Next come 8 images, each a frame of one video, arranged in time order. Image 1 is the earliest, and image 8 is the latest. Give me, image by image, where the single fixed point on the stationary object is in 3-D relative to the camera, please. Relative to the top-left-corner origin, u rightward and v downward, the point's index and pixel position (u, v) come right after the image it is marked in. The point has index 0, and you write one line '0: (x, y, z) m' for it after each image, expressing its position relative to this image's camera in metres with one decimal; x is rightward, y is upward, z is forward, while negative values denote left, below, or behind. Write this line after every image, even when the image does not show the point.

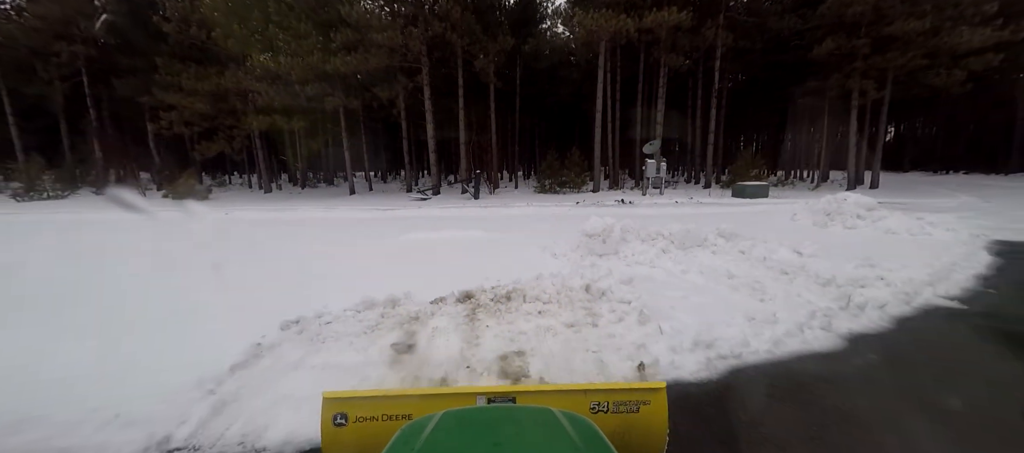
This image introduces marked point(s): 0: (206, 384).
0: (-2.4, -1.2, +3.3) m
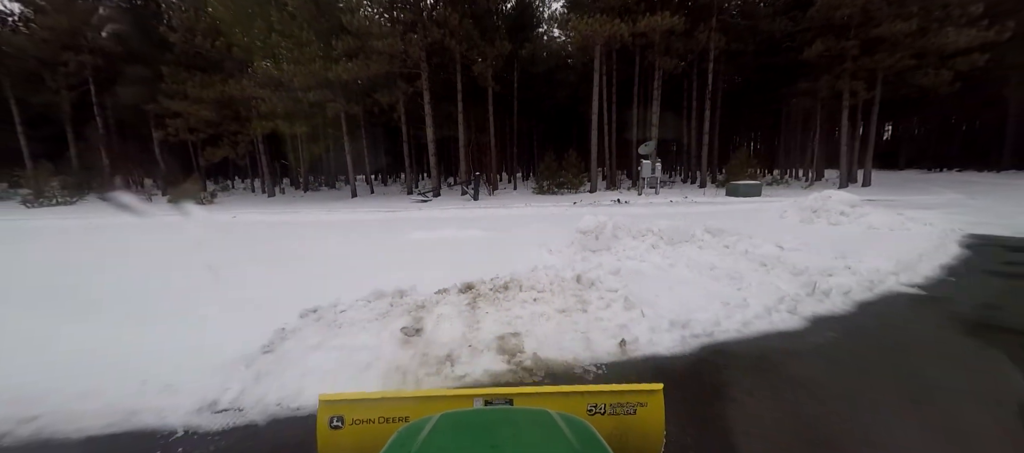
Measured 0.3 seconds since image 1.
0: (-2.4, -1.2, +3.8) m
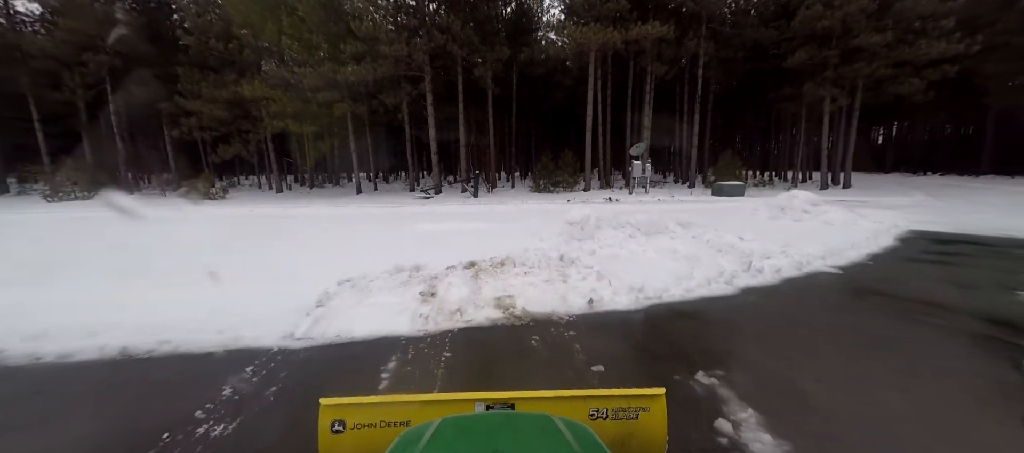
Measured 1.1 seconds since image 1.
0: (-2.5, -1.0, +4.9) m
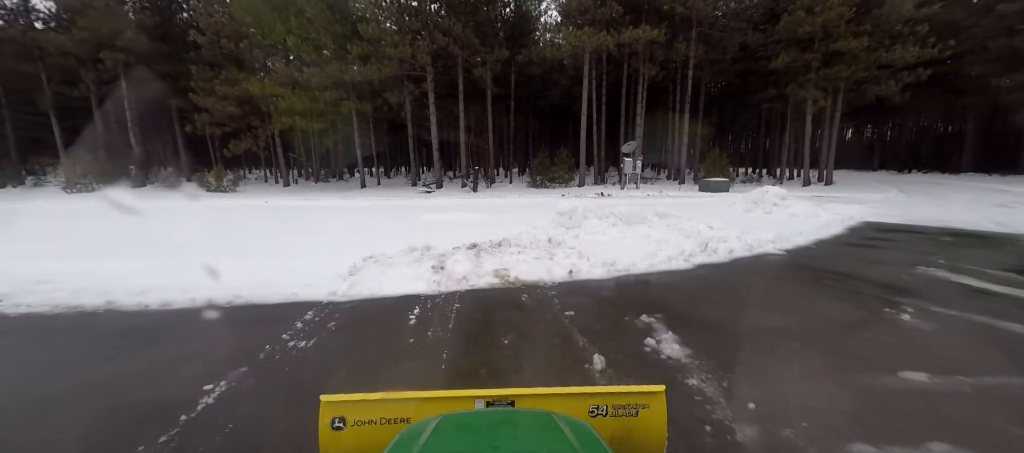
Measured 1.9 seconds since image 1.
0: (-2.6, -0.7, +6.1) m
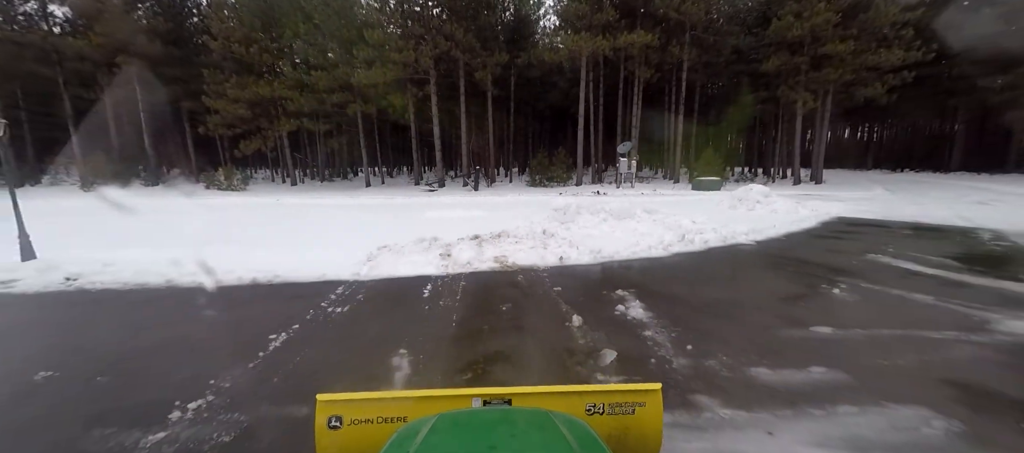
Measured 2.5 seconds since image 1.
0: (-2.6, -0.6, +7.0) m
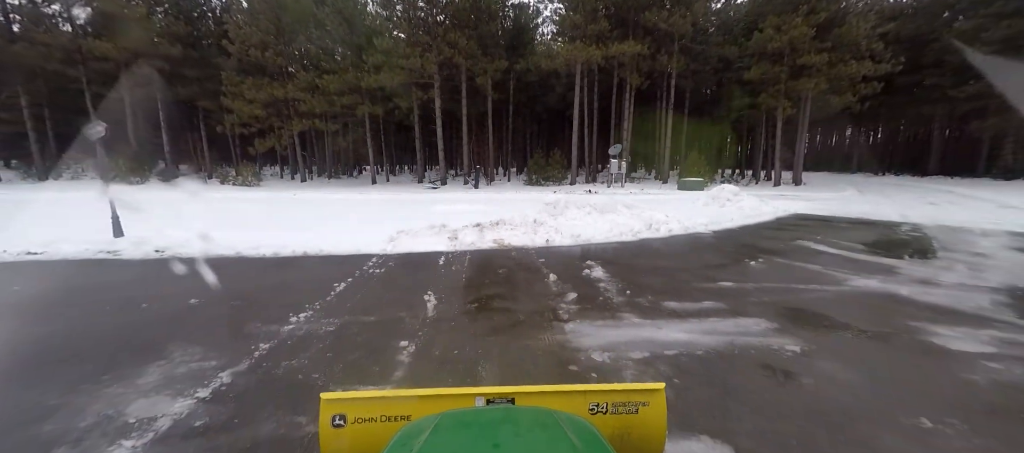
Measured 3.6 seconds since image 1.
0: (-2.7, -0.3, +8.6) m
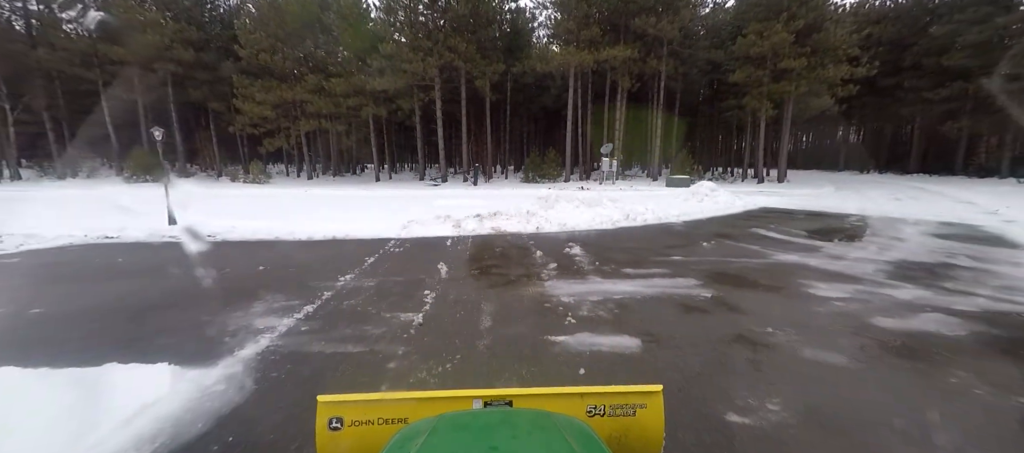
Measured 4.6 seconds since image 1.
0: (-2.8, -0.1, +10.0) m
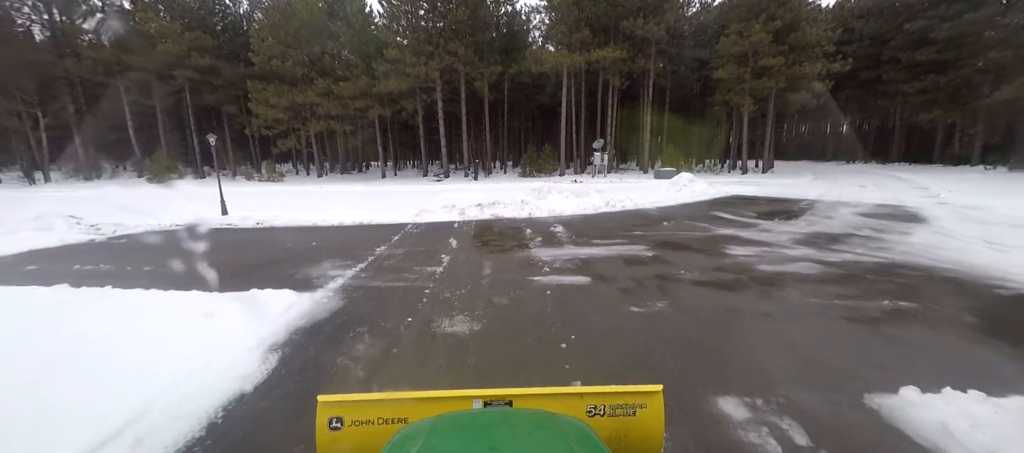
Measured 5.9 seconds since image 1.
0: (-2.9, +0.3, +11.8) m
